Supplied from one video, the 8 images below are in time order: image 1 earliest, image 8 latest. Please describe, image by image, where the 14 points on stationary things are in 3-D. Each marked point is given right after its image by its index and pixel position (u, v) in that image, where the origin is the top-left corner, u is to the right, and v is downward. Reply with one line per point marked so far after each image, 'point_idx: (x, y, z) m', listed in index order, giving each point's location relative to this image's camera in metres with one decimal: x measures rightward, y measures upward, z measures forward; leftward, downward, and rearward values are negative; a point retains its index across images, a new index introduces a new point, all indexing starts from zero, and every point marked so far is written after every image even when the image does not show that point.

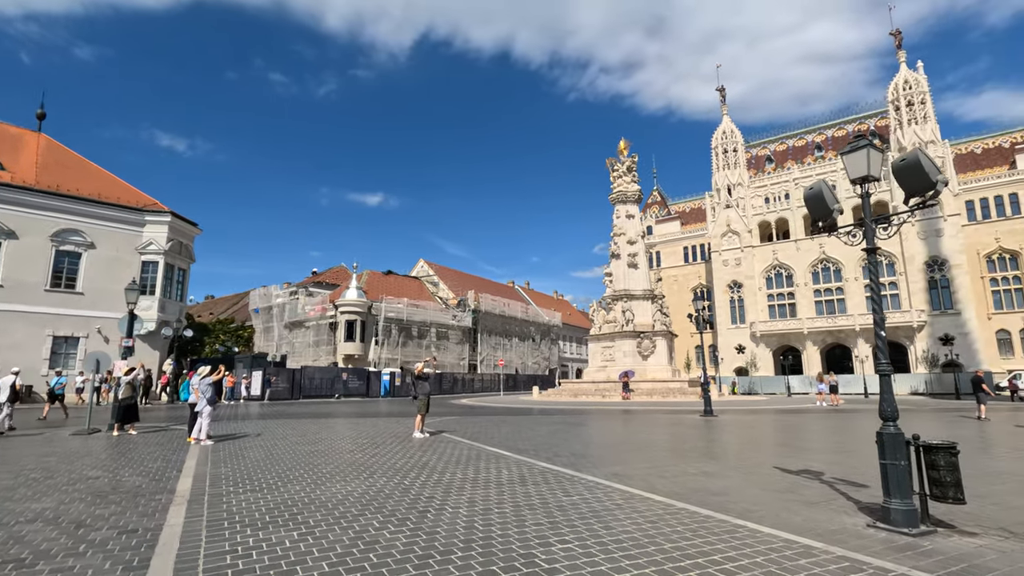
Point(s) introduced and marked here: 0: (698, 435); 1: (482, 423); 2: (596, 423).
0: (+4.2, -3.3, +12.1) m
1: (-0.8, -3.5, +13.7) m
2: (+2.2, -3.6, +14.0) m
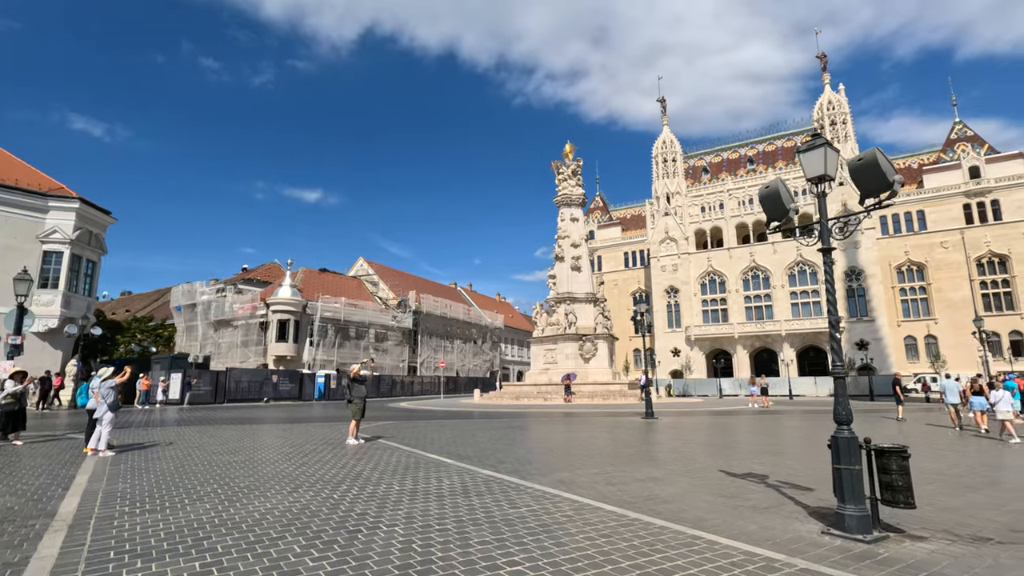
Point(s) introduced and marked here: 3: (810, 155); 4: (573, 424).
0: (+2.9, -3.4, +12.1) m
1: (-2.2, -3.4, +13.1) m
2: (+0.7, -3.6, +13.7) m
3: (+2.9, +1.3, +5.2) m
4: (+1.7, -3.9, +15.3) m
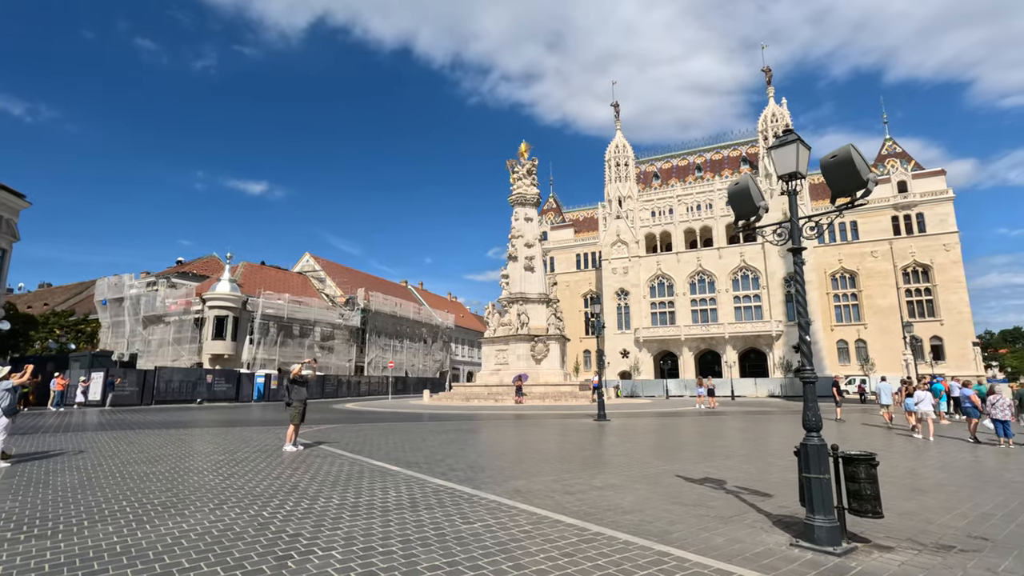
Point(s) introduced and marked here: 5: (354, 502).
0: (+1.8, -3.4, +11.8) m
1: (-3.4, -3.3, +12.4) m
2: (-0.6, -3.5, +13.3) m
3: (+2.5, +1.3, +5.1) m
4: (+0.4, -3.9, +15.0) m
5: (-1.7, -2.3, +5.8) m
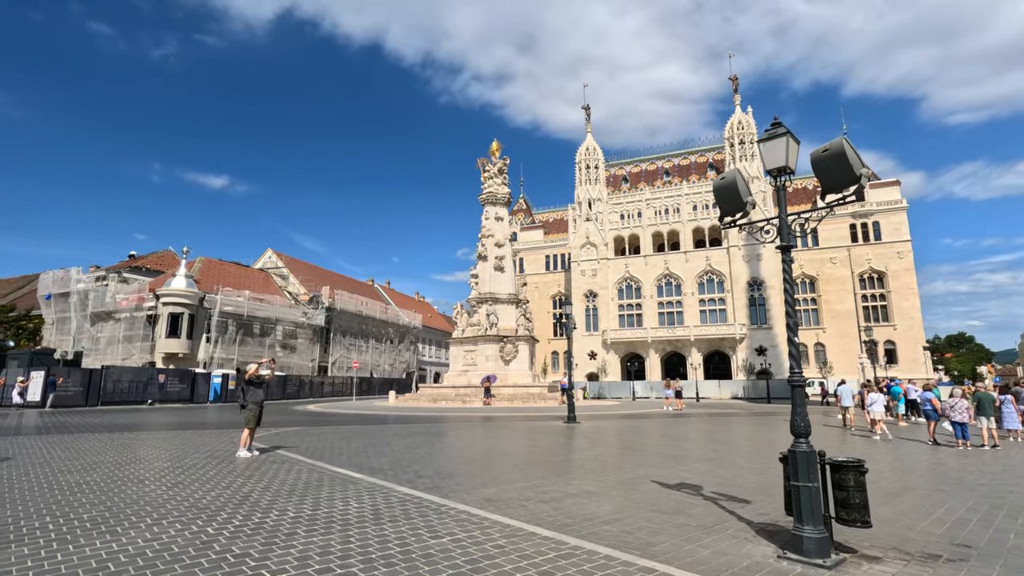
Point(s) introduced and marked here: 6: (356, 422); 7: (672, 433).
0: (+1.1, -3.4, +11.6) m
1: (-4.1, -3.3, +11.8) m
2: (-1.3, -3.5, +12.8) m
3: (+2.3, +1.3, +4.9) m
4: (-0.5, -3.9, +14.6) m
5: (-2.0, -2.3, +5.4) m
6: (-5.7, -4.9, +19.6) m
7: (+5.1, -4.7, +17.1) m
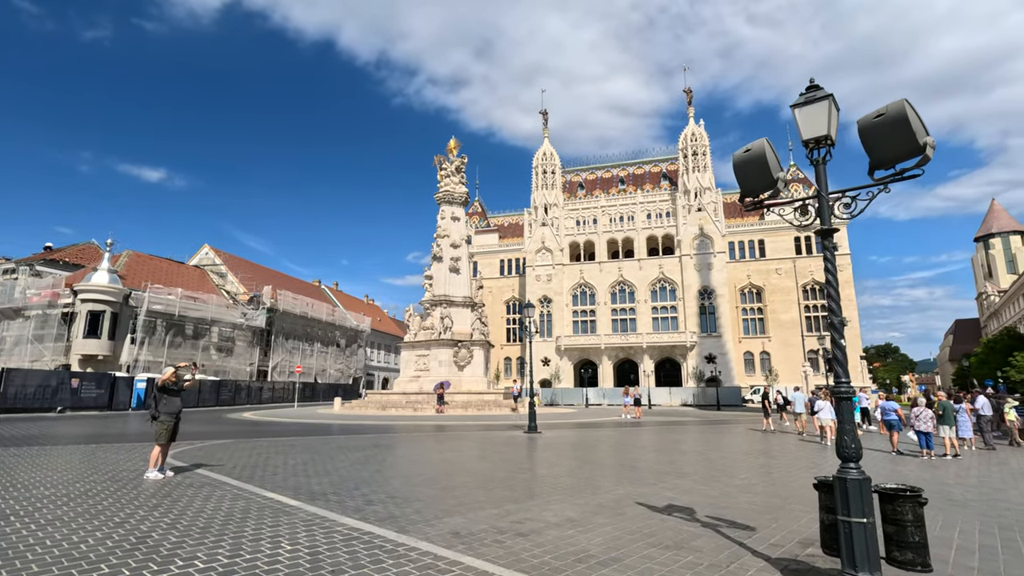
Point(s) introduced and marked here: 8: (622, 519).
0: (+0.4, -3.4, +10.6) m
1: (-4.9, -3.1, +10.4) m
2: (-2.2, -3.4, +11.7) m
3: (+2.2, +1.4, +4.1) m
4: (-1.6, -3.8, +13.5) m
5: (-2.2, -2.1, +4.2) m
6: (-7.2, -4.9, +18.0) m
7: (+3.8, -4.8, +16.5) m
8: (+1.2, -2.5, +5.7) m
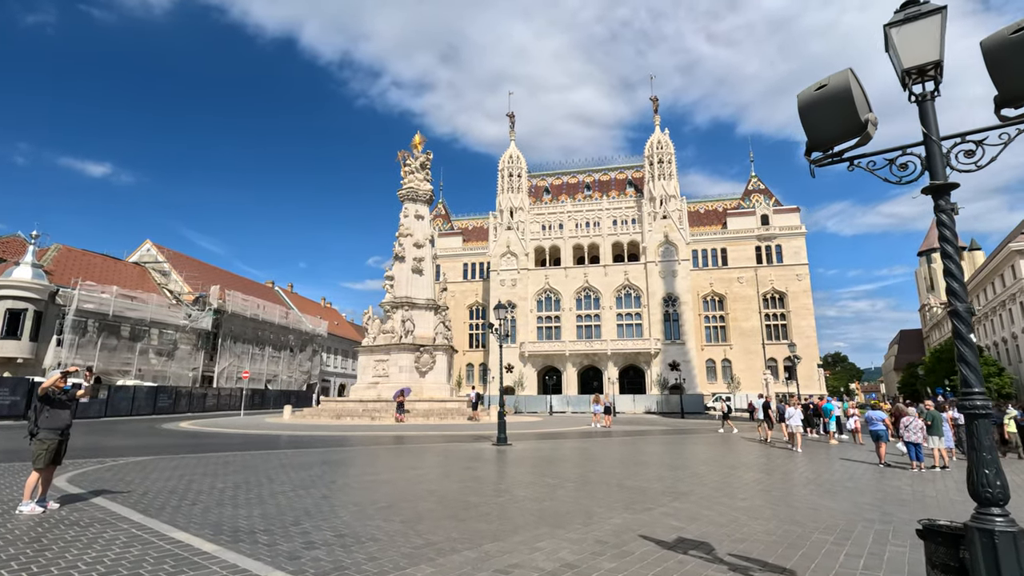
0: (-0.2, -3.3, +9.4) m
1: (-5.4, -3.0, +8.8) m
2: (-2.8, -3.3, +10.3) m
3: (+2.3, +1.5, +3.1) m
4: (-2.3, -3.8, +12.1) m
5: (-2.2, -1.9, +2.8) m
6: (-8.3, -4.8, +16.2) m
7: (+2.8, -4.8, +15.5) m
8: (+1.0, -2.3, +4.6) m
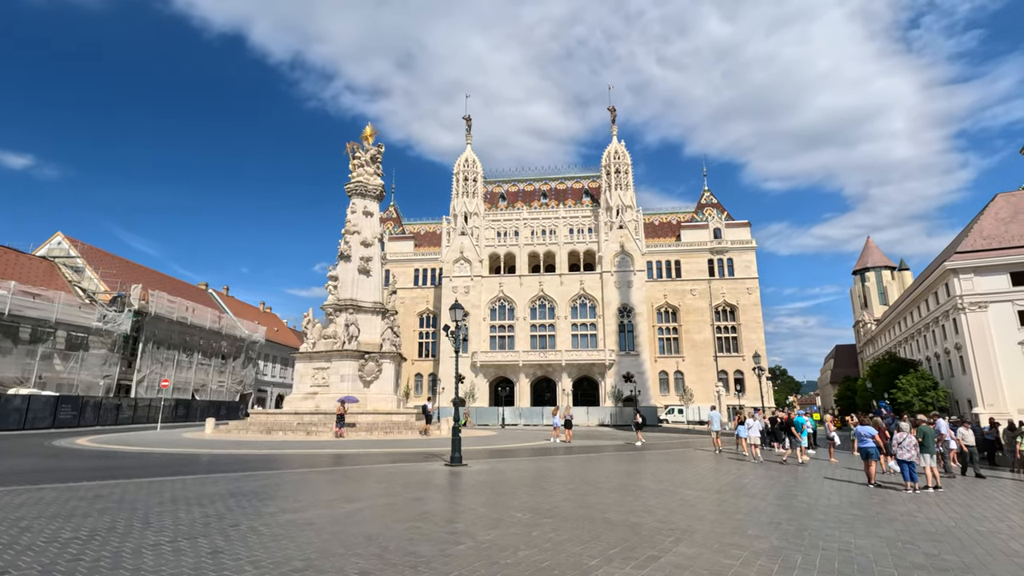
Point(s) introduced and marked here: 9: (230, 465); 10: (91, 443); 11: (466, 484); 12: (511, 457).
0: (-0.8, -3.1, +7.7) m
1: (-5.9, -2.7, +6.6) m
2: (-3.4, -3.1, +8.3) m
3: (+2.3, +1.7, +1.7) m
4: (-3.1, -3.6, +10.2) m
5: (-2.2, -1.6, +0.9) m
6: (-9.5, -4.6, +13.7) m
7: (+1.6, -4.9, +13.9) m
8: (+0.9, -2.1, +3.0) m
9: (-7.7, -4.8, +14.7) m
10: (-14.9, -5.5, +19.2) m
11: (-0.8, -3.6, +9.8) m
12: (-0.1, -6.0, +19.4) m
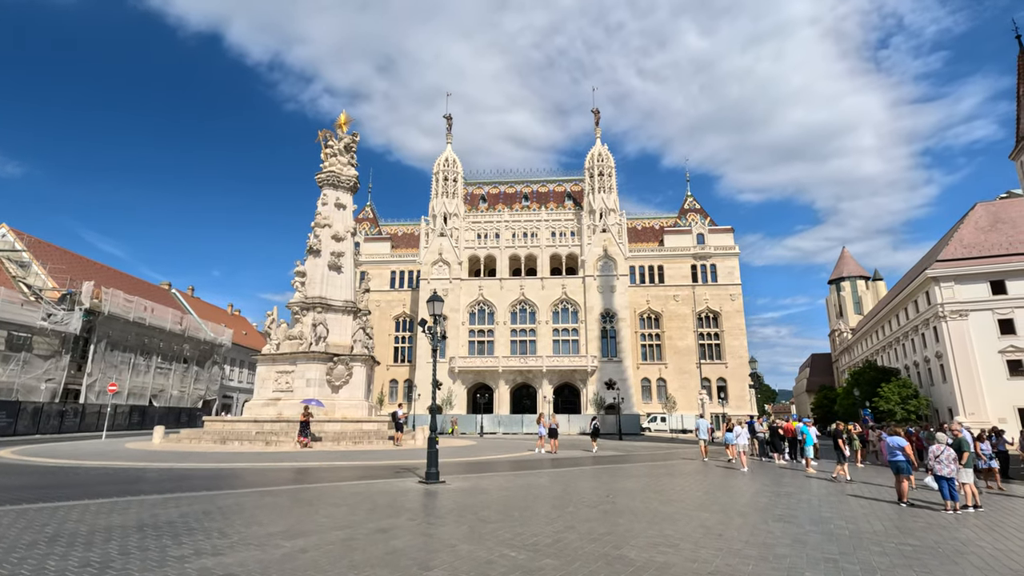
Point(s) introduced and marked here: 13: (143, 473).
0: (-0.9, -2.8, +6.0) m
1: (-5.9, -2.3, +4.8) m
2: (-3.6, -2.8, +6.5) m
3: (+2.5, +2.0, +0.3) m
4: (-3.3, -3.3, +8.4) m
5: (-2.0, -1.2, -0.7) m
6: (-9.8, -4.2, +11.6) m
7: (+1.2, -4.7, +12.3) m
8: (+1.0, -1.8, +1.4) m
9: (-8.1, -4.5, +12.7) m
10: (-15.5, -5.2, +16.9) m
11: (-1.0, -3.3, +8.1) m
12: (-0.7, -5.9, +17.7) m
13: (-10.1, -4.9, +14.6) m
